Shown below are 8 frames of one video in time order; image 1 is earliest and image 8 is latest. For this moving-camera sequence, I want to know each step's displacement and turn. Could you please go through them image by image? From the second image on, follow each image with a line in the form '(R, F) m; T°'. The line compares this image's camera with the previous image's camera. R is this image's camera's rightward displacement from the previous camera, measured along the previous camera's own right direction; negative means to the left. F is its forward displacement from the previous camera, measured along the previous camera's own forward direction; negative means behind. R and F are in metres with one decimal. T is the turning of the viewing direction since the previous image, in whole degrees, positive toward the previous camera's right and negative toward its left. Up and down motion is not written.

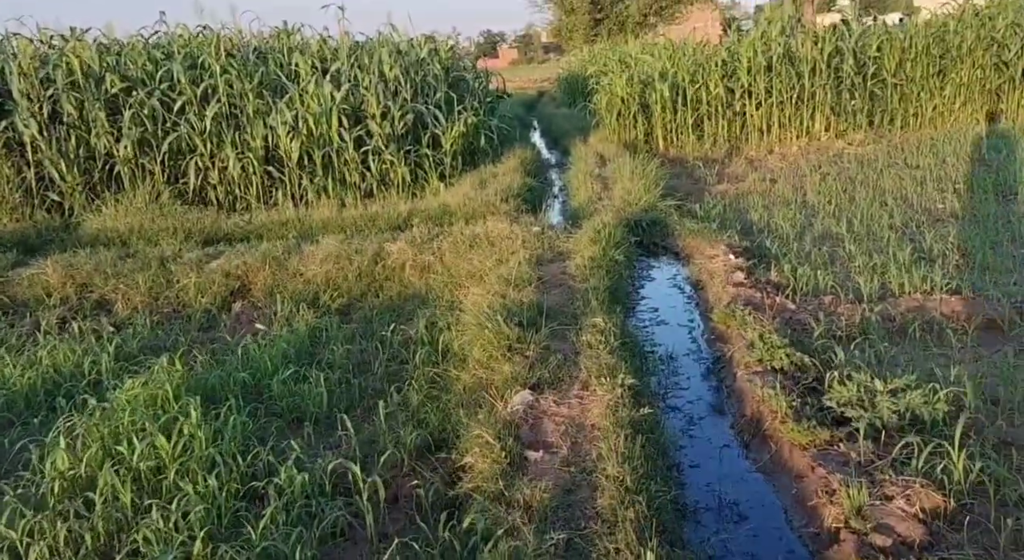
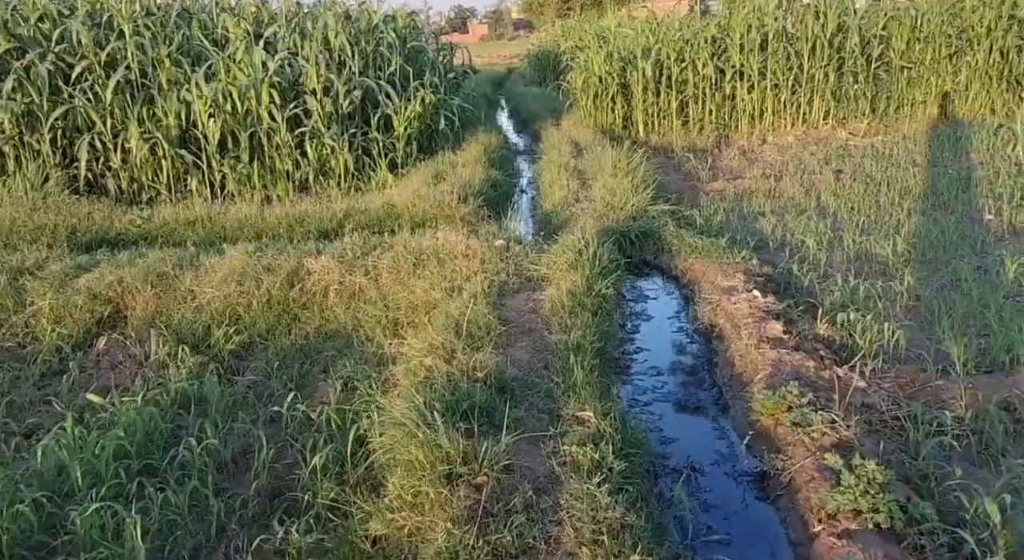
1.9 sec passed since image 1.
(+0.1, +1.5) m; +2°
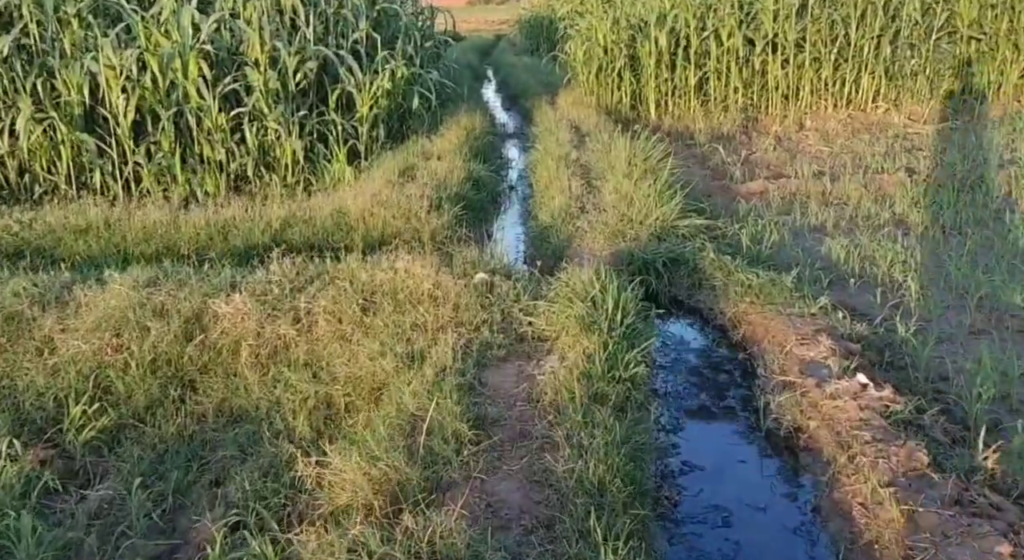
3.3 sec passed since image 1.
(0.0, +1.5) m; +1°
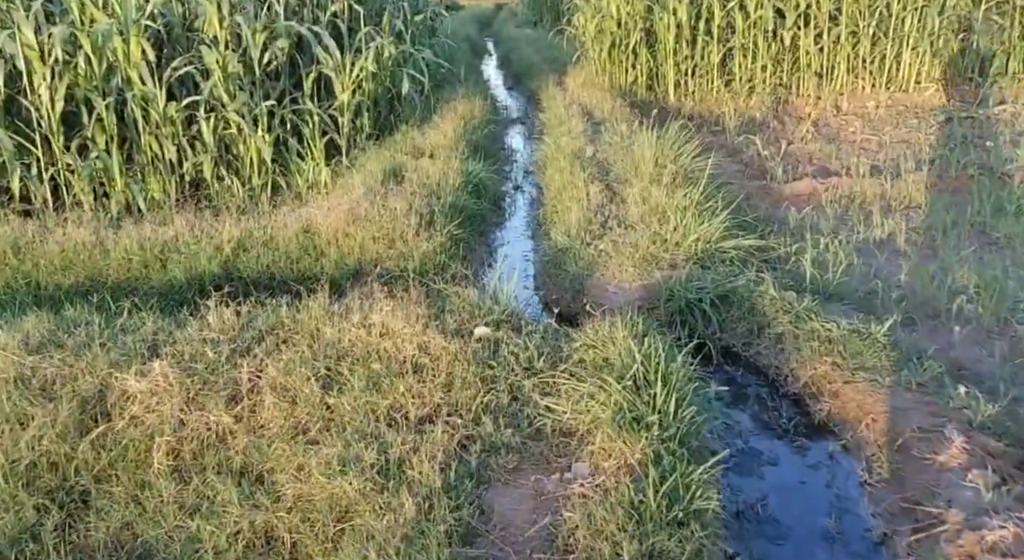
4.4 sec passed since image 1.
(0.0, +1.0) m; 0°
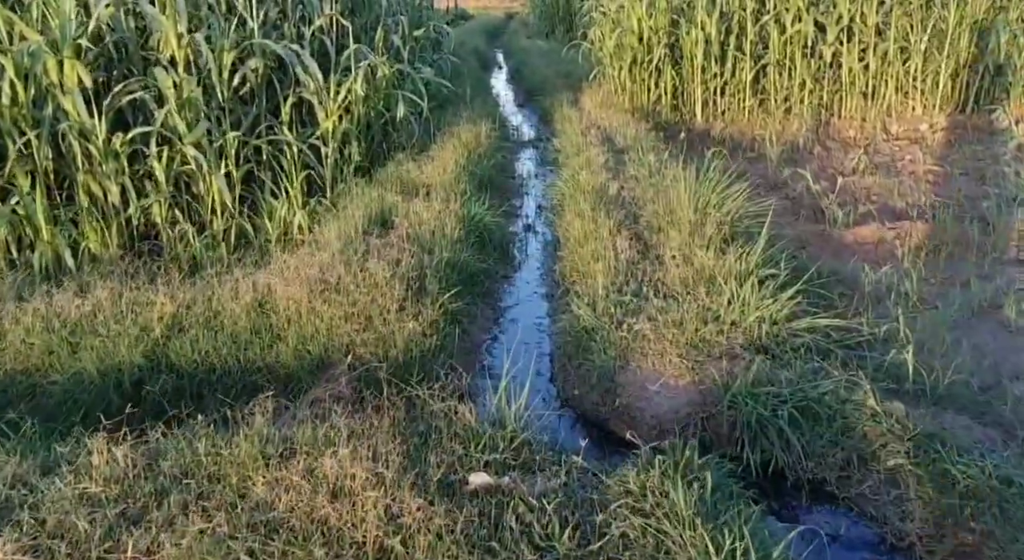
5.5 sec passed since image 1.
(0.0, +0.9) m; -1°
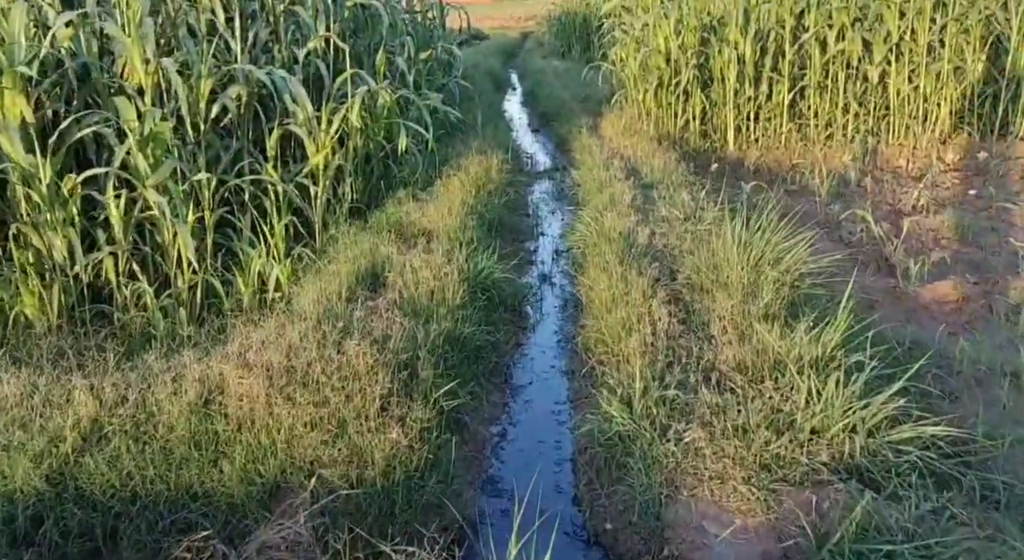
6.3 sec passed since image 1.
(0.0, +0.7) m; -1°
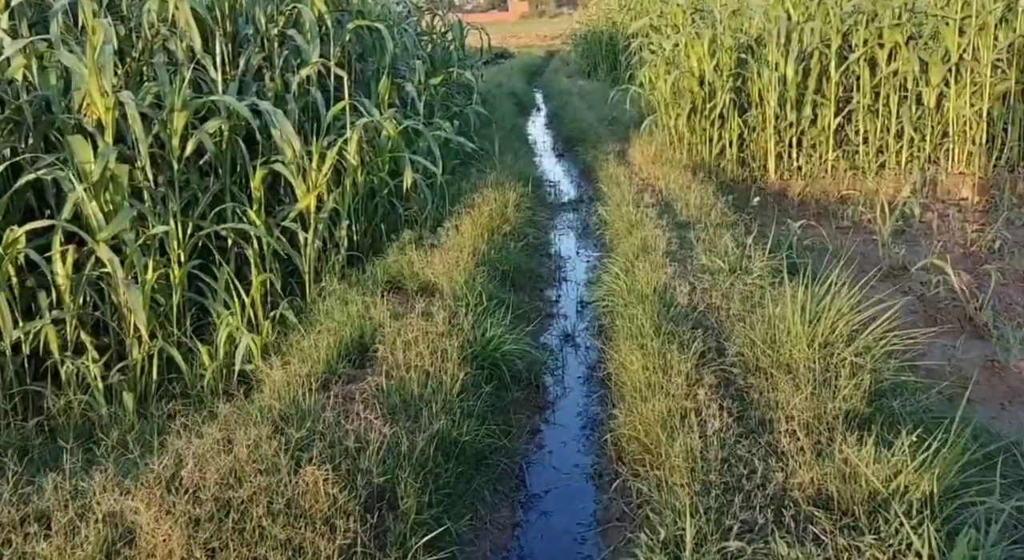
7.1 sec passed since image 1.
(0.0, +0.7) m; -2°
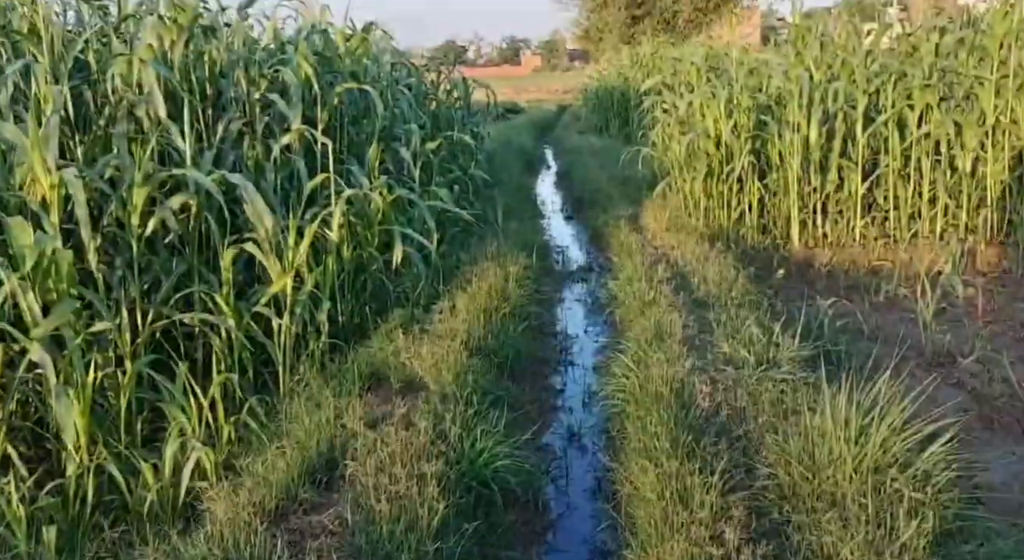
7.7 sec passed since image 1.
(+0.1, +0.5) m; -1°
